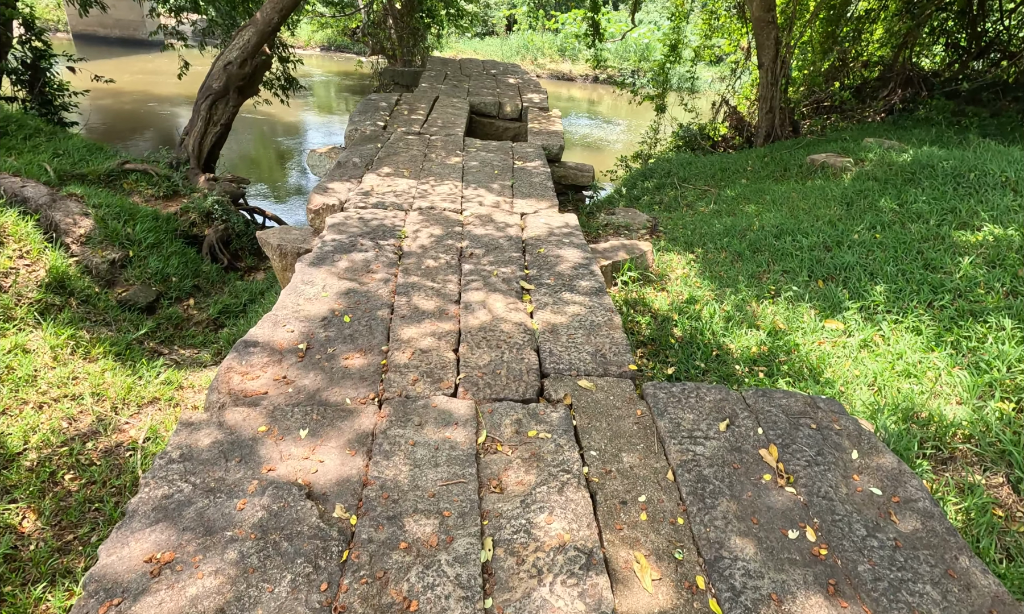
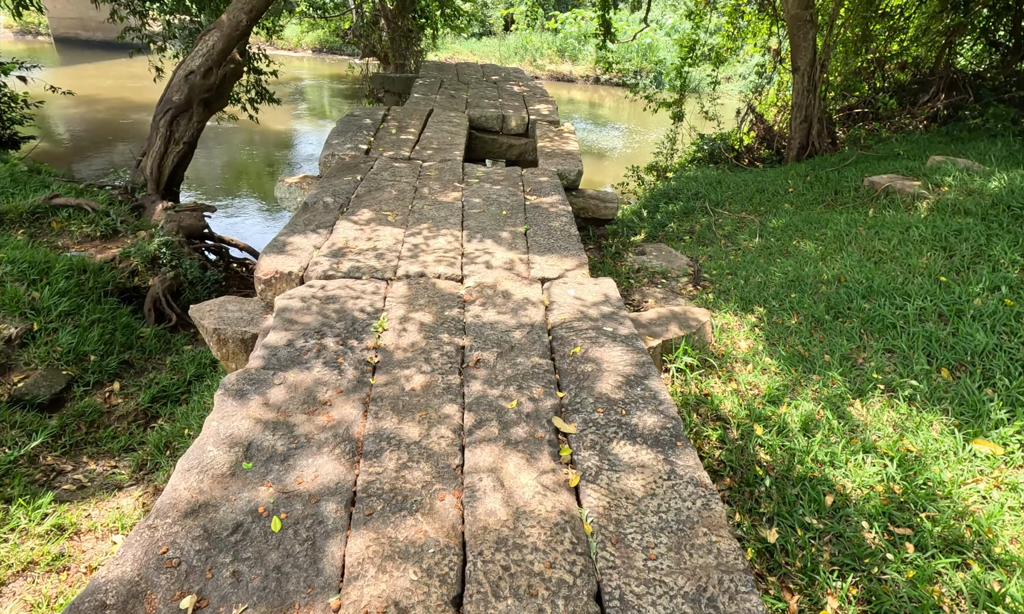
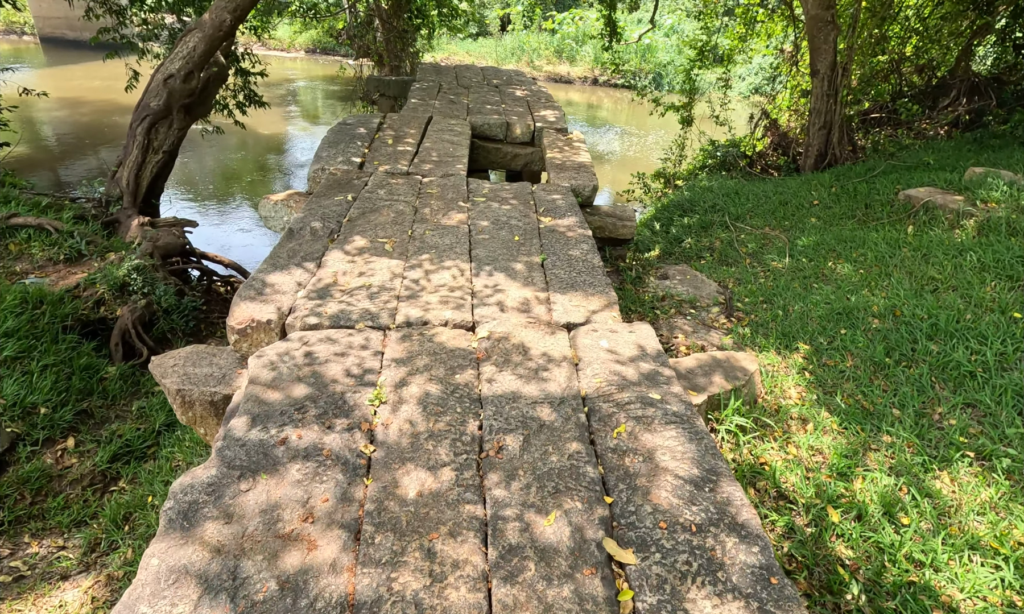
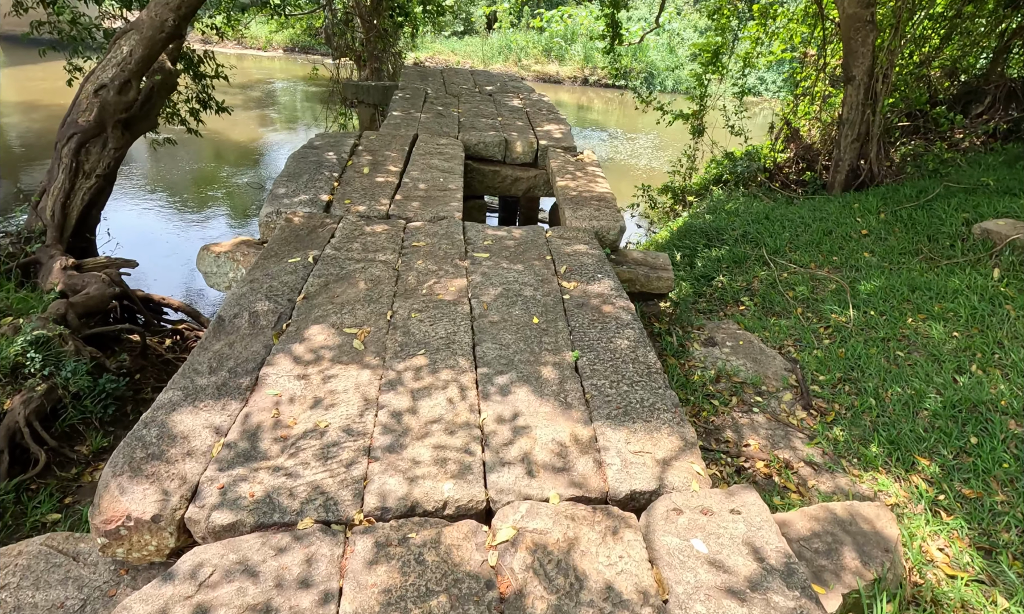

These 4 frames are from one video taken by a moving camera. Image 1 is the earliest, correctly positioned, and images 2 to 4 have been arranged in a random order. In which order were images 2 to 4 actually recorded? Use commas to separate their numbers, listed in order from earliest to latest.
2, 3, 4
